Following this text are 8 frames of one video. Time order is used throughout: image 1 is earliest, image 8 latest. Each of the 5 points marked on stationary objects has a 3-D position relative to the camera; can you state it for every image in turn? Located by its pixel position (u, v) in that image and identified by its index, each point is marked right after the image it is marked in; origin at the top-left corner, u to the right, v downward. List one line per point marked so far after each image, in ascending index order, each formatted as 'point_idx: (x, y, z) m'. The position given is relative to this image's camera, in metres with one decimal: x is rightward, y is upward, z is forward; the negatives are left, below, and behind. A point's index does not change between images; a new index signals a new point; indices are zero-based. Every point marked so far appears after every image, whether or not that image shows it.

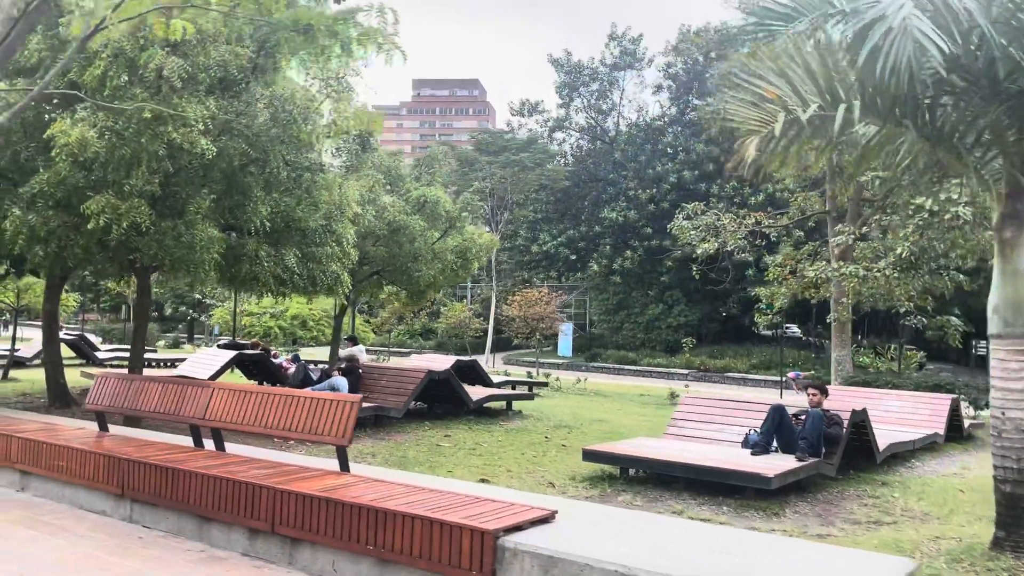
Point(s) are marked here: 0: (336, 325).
0: (-4.0, -0.8, +19.5) m
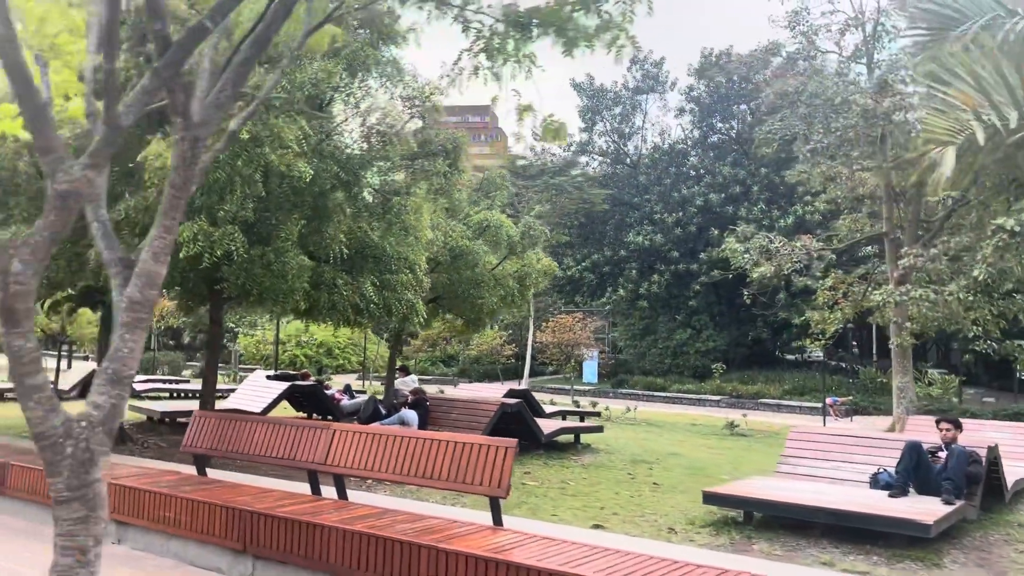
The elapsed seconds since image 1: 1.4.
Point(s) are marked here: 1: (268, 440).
0: (-2.7, -1.5, +18.8) m
1: (-2.1, -1.4, +7.5) m
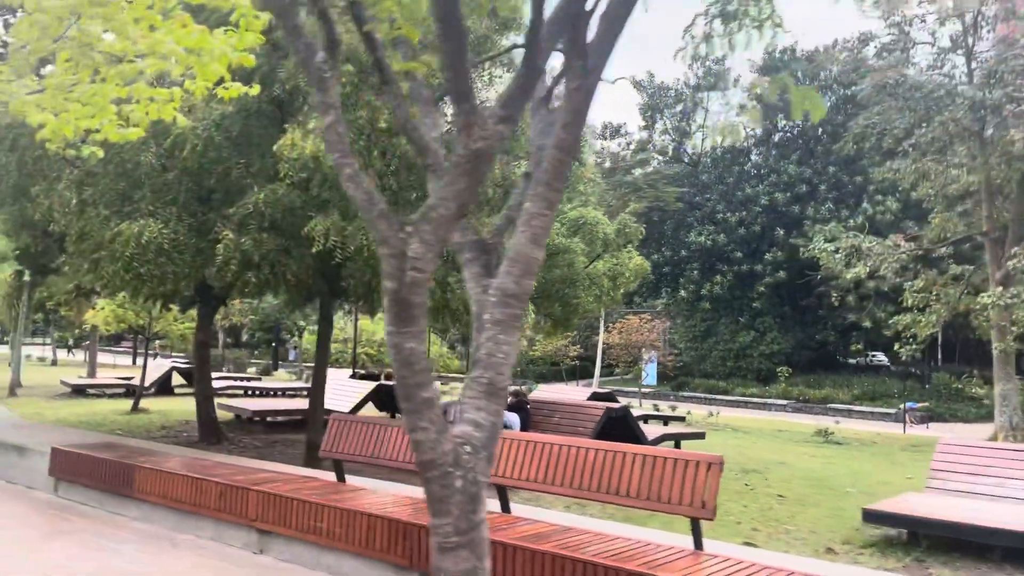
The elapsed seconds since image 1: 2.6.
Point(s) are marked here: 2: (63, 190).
0: (-0.7, -1.4, +18.4) m
1: (-0.7, -1.4, +7.1) m
2: (-4.9, +1.1, +8.9) m
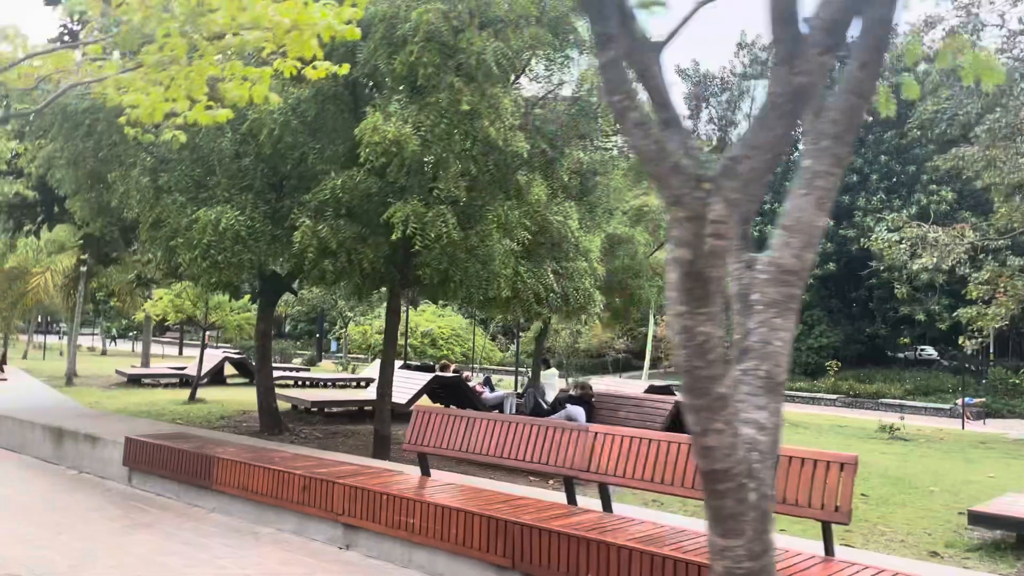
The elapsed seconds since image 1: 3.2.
0: (+0.6, -1.2, +18.1) m
1: (+0.1, -1.3, +6.8) m
2: (-4.0, +1.2, +8.8) m
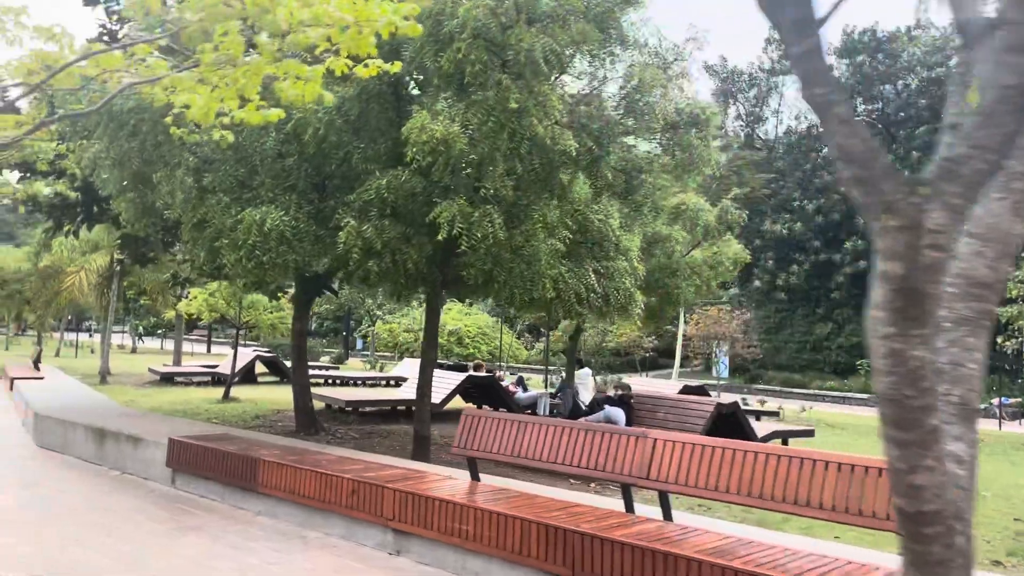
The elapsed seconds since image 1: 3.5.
0: (+1.3, -1.2, +17.9) m
1: (+0.5, -1.3, +6.6) m
2: (-3.5, +1.2, +8.7) m
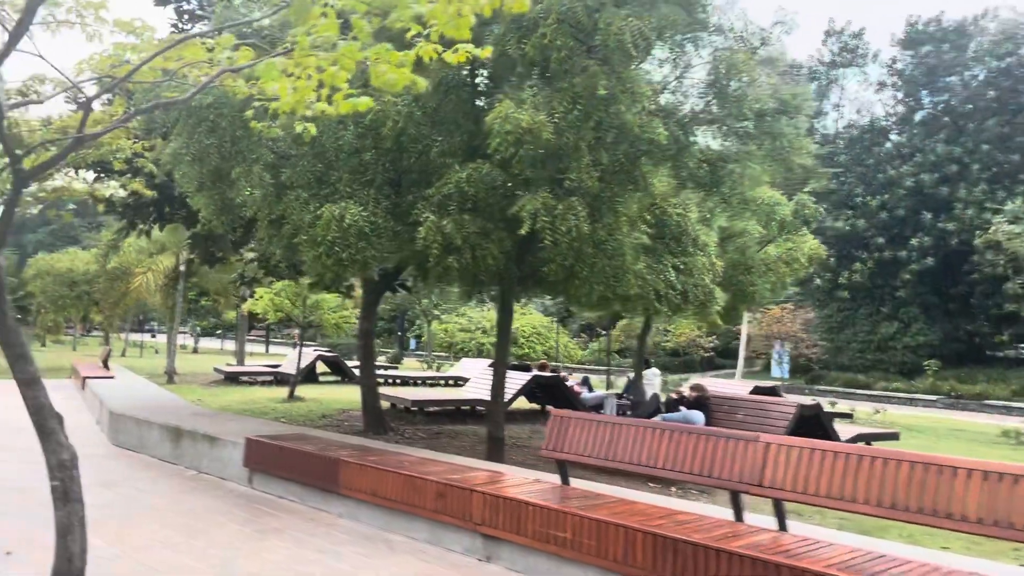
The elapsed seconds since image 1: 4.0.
0: (+2.7, -1.2, +17.5) m
1: (+1.2, -1.2, +6.3) m
2: (-2.7, +1.2, +8.6) m
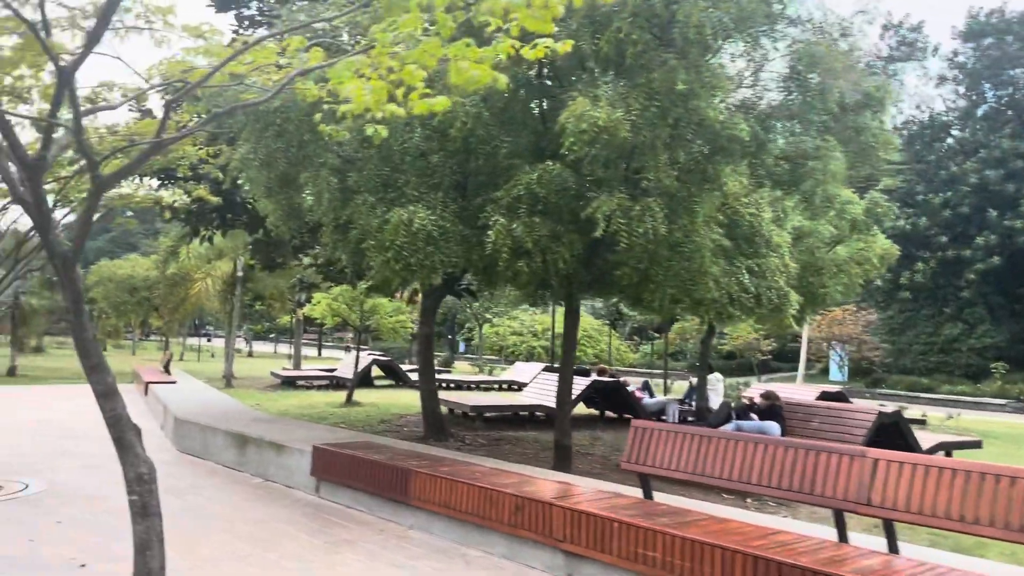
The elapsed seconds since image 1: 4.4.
0: (+3.9, -1.2, +17.0) m
1: (+1.8, -1.3, +5.9) m
2: (-2.0, +1.1, +8.5) m
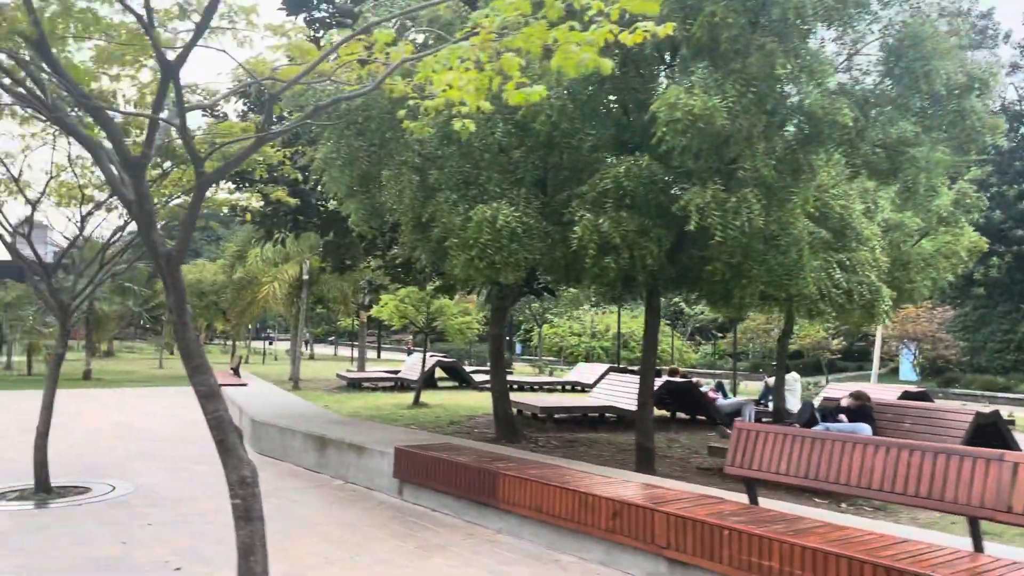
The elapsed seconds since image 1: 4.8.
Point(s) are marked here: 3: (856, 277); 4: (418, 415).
0: (+5.3, -1.2, +16.5) m
1: (+2.5, -1.2, +5.6) m
2: (-1.1, +1.1, +8.4) m
3: (+4.2, +0.1, +10.1) m
4: (-2.0, -2.7, +17.9) m
